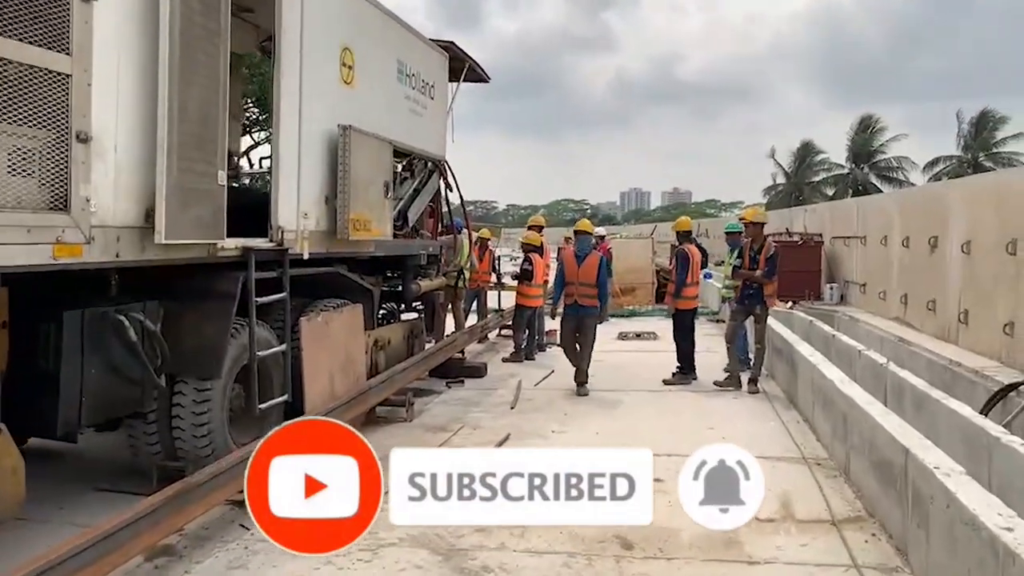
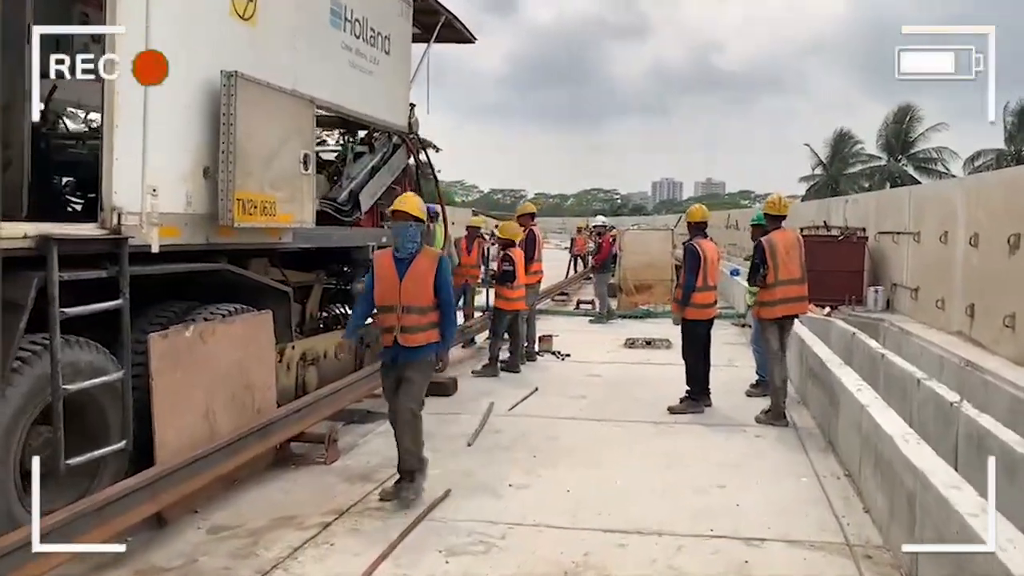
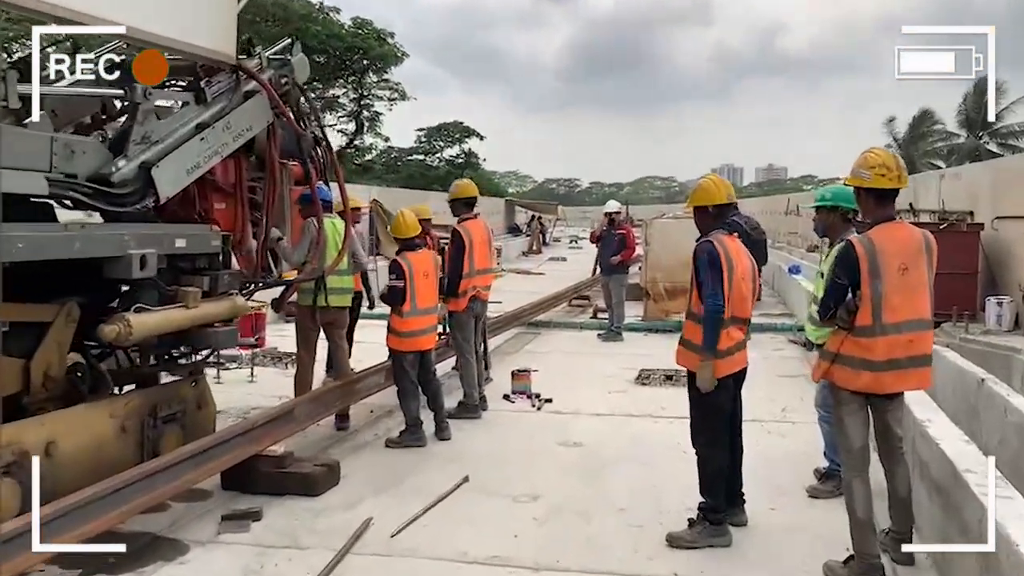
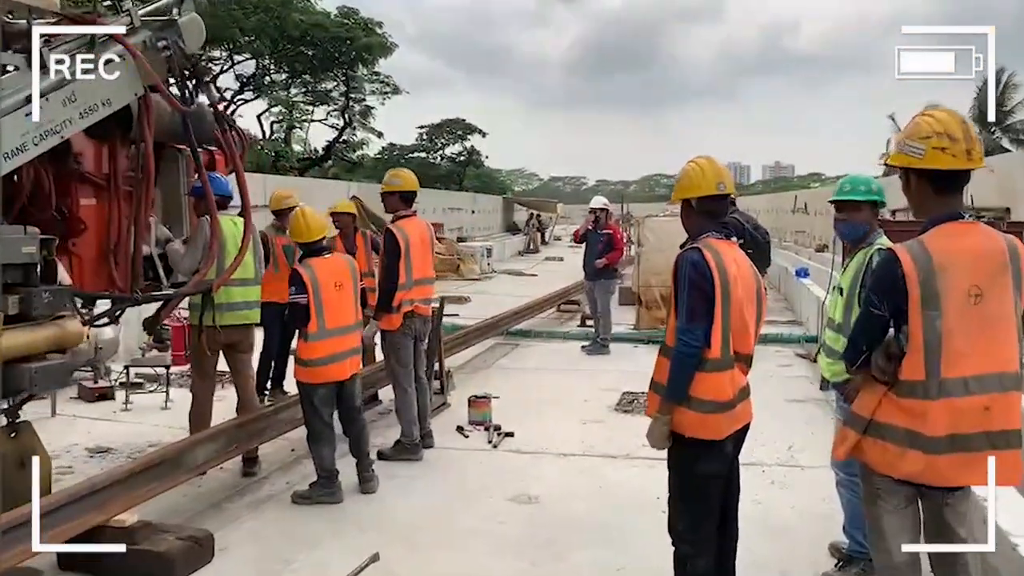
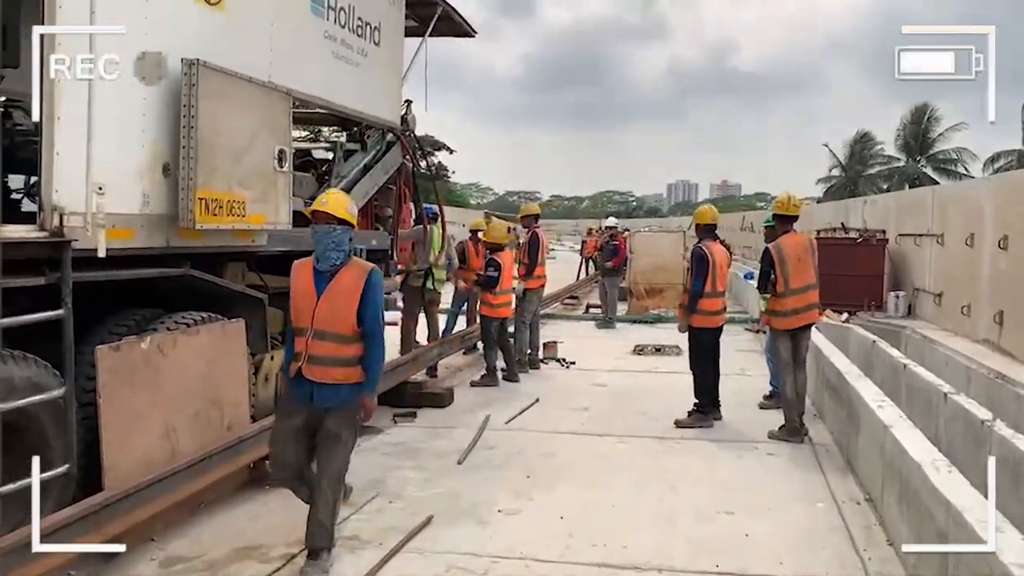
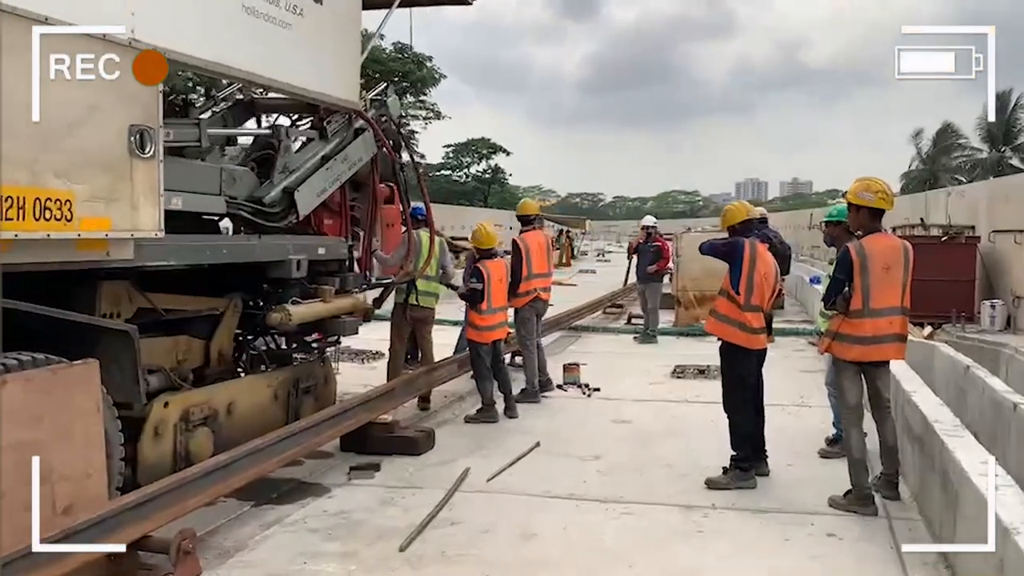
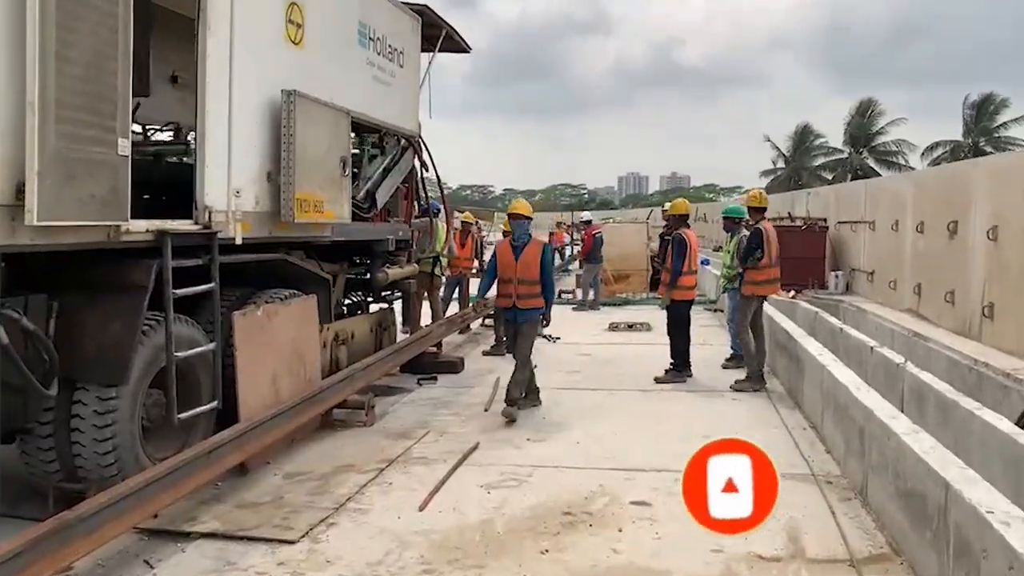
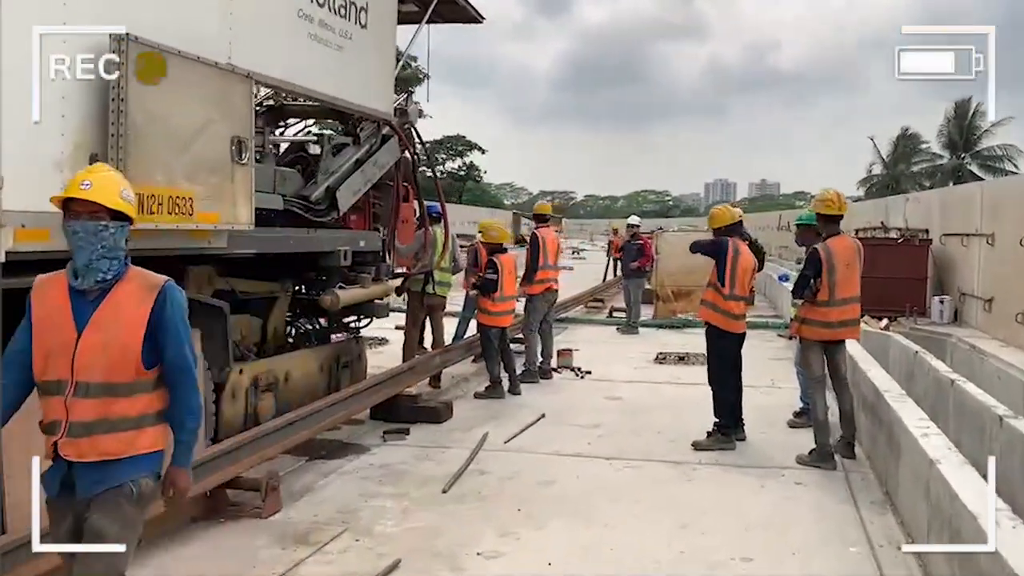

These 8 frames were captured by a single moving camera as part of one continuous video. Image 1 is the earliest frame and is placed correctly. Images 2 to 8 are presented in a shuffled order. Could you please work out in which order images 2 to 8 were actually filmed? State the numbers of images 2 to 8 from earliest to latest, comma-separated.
7, 2, 5, 8, 6, 3, 4
